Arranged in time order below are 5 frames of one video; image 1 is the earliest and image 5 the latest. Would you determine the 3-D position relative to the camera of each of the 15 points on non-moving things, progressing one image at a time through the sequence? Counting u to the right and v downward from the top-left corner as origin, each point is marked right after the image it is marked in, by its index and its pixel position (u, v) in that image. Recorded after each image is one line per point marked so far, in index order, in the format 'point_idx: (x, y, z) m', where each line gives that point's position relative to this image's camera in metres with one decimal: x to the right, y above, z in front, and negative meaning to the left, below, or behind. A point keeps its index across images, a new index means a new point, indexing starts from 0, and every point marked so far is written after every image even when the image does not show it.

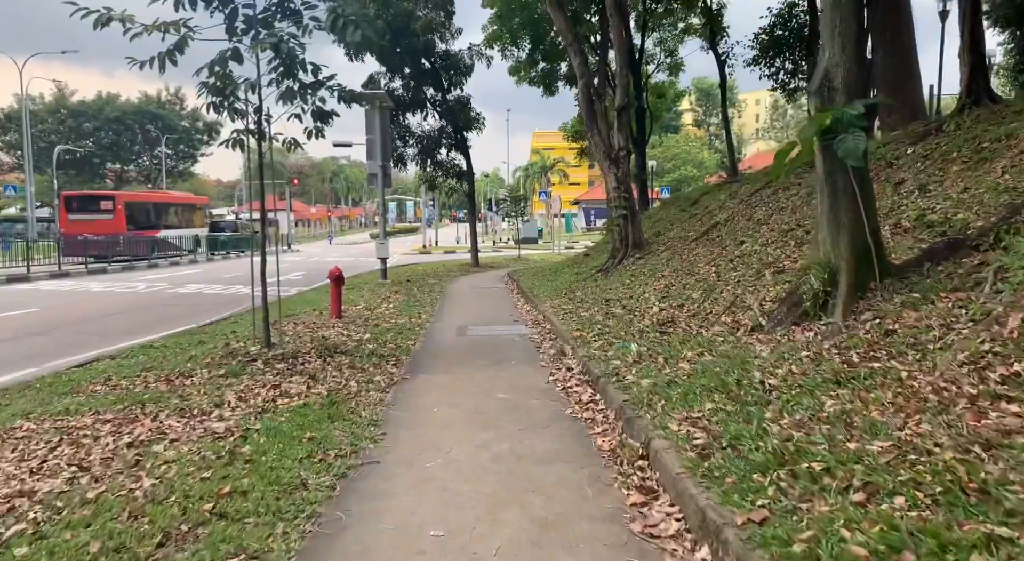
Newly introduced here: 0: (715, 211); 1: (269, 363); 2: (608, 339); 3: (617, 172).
0: (+4.5, +1.5, +16.5) m
1: (-2.6, -0.9, +8.0) m
2: (+1.1, -0.7, +8.6) m
3: (+2.5, +2.5, +17.4) m
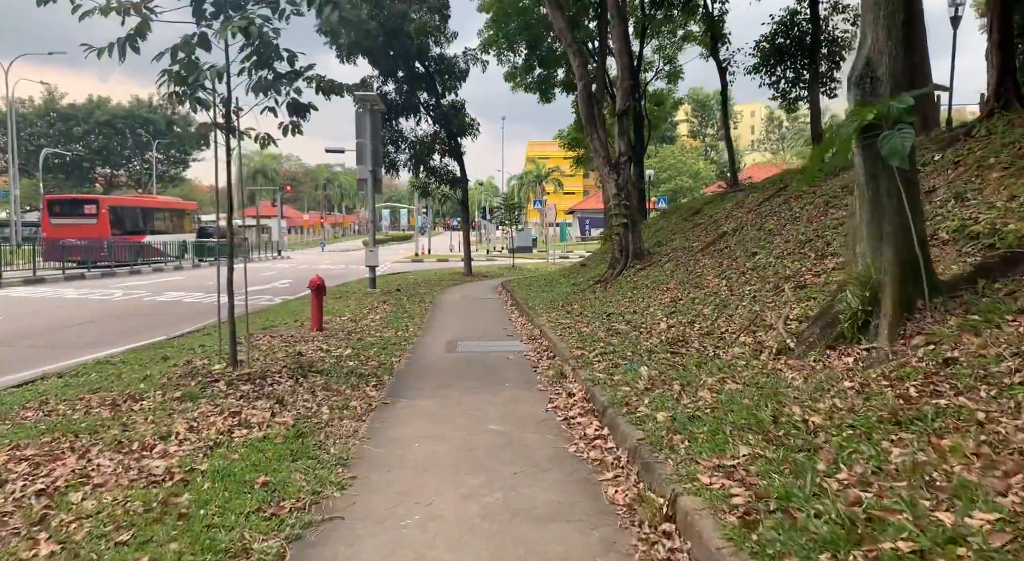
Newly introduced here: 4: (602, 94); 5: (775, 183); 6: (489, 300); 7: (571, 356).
0: (+4.4, +1.2, +15.7) m
1: (-2.7, -1.0, +7.1) m
2: (+1.1, -0.8, +7.8) m
3: (+2.4, +2.3, +16.6) m
4: (+2.4, +5.0, +19.7) m
5: (+5.6, +2.0, +15.9) m
6: (-0.6, -0.5, +18.8) m
7: (+0.7, -0.9, +8.3) m
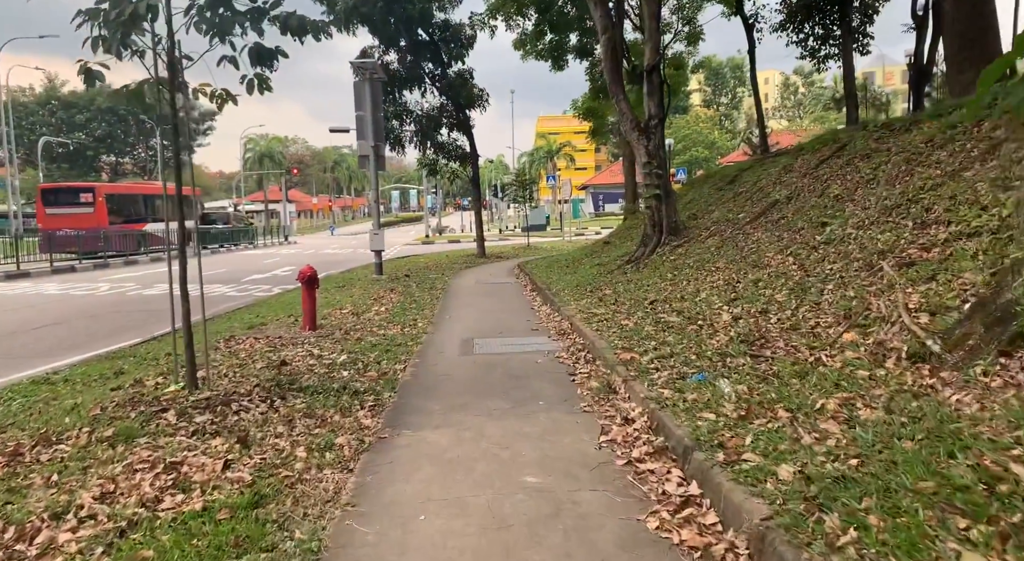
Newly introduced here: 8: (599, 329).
0: (+4.7, +1.7, +13.8) m
1: (-2.4, -1.0, +5.5) m
2: (+1.3, -0.7, +6.1) m
3: (+2.7, +2.7, +14.7) m
4: (+2.7, +5.5, +17.8) m
5: (+6.0, +2.5, +14.0) m
6: (-0.1, -0.1, +17.1) m
7: (+0.9, -0.7, +6.6) m
8: (+1.0, -0.6, +8.5) m
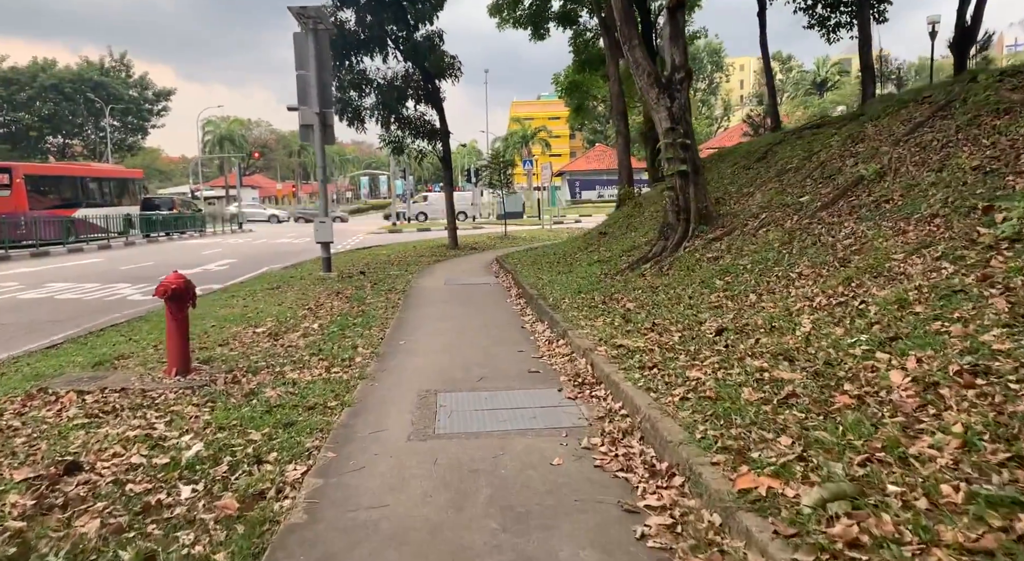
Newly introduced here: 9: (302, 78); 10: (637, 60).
0: (+4.5, +1.6, +10.4) m
1: (-2.4, -1.2, +1.8) m
2: (+1.4, -0.9, +2.5) m
3: (+2.4, +2.6, +11.2) m
4: (+2.3, +5.5, +14.2) m
5: (+5.7, +2.5, +10.6) m
6: (-0.5, -0.1, +13.5) m
7: (+0.9, -0.9, +3.0) m
8: (+0.9, -0.7, +4.9) m
9: (-4.6, +4.4, +16.4) m
10: (+1.9, +3.4, +11.3) m
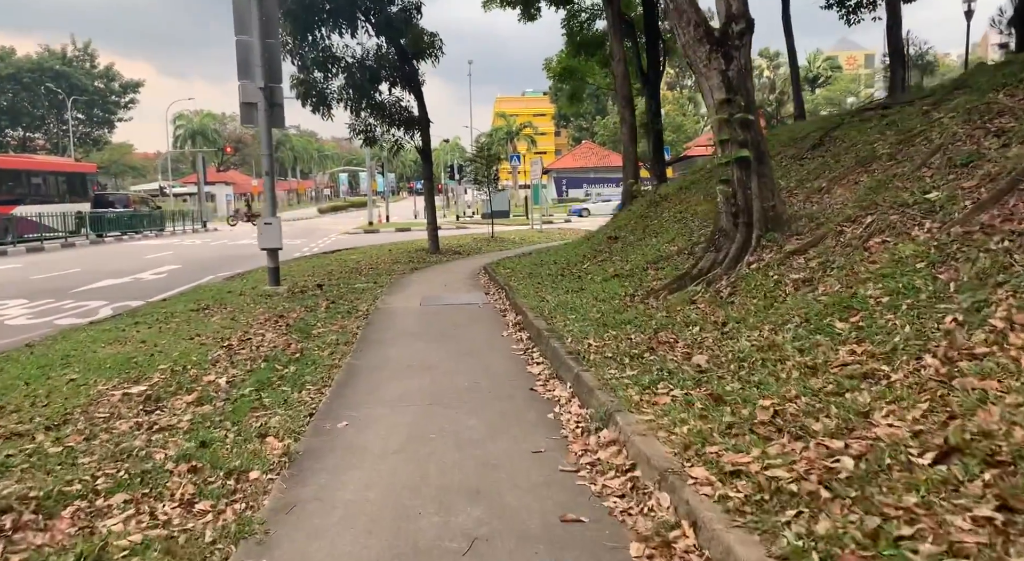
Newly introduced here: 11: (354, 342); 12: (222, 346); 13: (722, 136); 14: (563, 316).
0: (+4.5, +1.3, +7.4) m
1: (-2.2, -1.5, -1.3) m
2: (+1.5, -1.2, -0.5) m
3: (+2.4, +2.3, +8.2) m
4: (+2.2, +5.2, +11.2) m
5: (+5.7, +2.2, +7.6) m
6: (-0.6, -0.4, +10.4) m
7: (+1.1, -1.2, 0.0) m
8: (+1.0, -1.0, +1.9) m
9: (-4.7, +4.2, +13.2) m
10: (+1.9, +3.1, +8.3) m
11: (-1.8, -0.7, +8.4) m
12: (-3.2, -0.7, +8.2) m
13: (+2.4, +1.6, +8.3) m
14: (+0.5, -0.4, +8.3) m
